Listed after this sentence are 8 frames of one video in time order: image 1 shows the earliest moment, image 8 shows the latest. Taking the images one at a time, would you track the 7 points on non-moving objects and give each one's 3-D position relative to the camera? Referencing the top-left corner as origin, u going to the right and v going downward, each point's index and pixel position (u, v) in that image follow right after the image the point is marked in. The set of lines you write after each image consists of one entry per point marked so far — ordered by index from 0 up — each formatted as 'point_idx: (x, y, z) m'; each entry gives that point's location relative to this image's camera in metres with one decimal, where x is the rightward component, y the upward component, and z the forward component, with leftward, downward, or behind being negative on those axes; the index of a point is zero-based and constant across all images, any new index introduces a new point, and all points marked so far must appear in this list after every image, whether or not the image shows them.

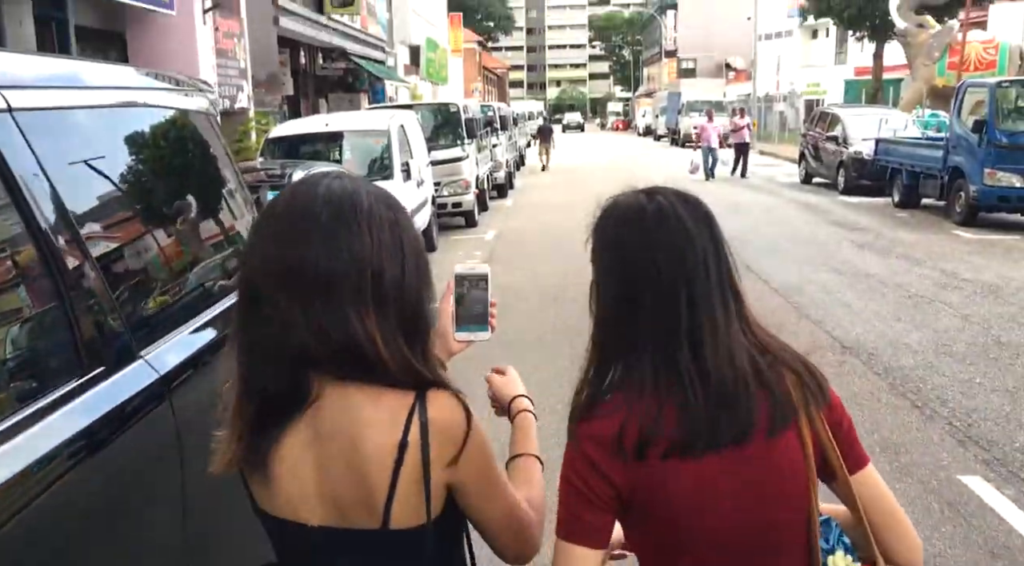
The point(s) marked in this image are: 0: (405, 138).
0: (-1.7, +2.3, +11.9) m
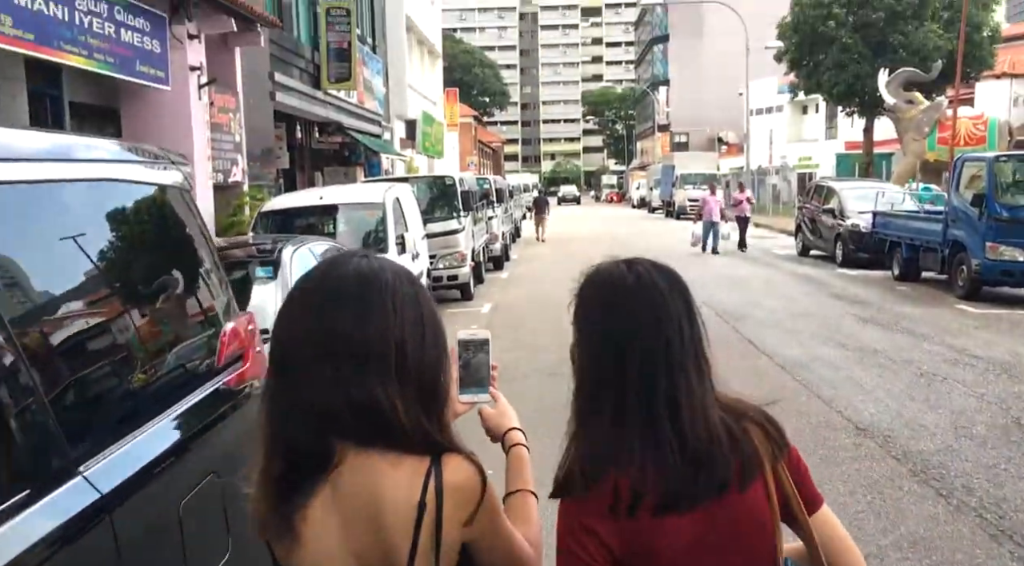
0: (-1.8, +1.1, +11.7) m
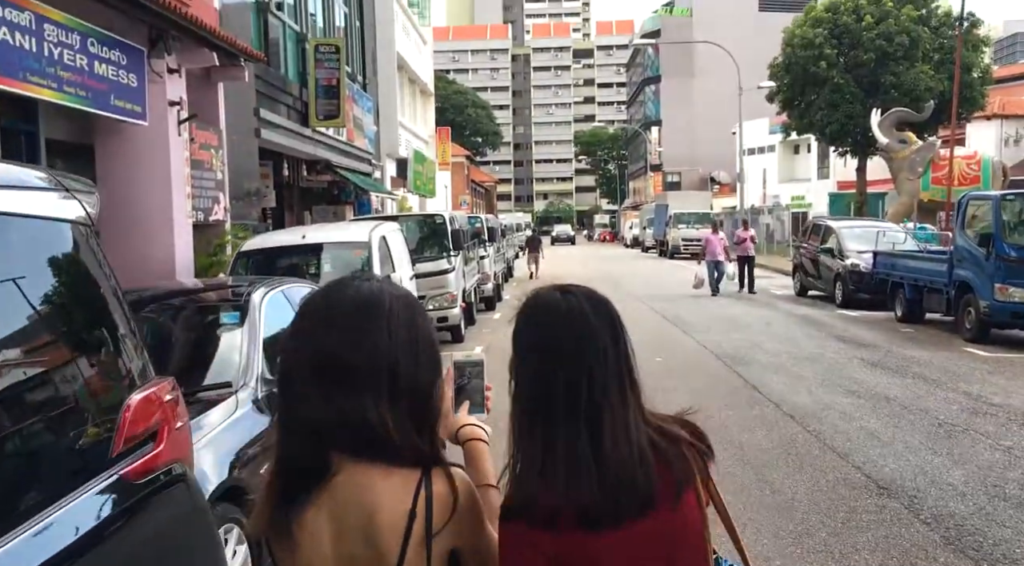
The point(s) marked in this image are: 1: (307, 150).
0: (-1.9, +0.5, +11.3) m
1: (-4.9, +3.2, +18.1) m
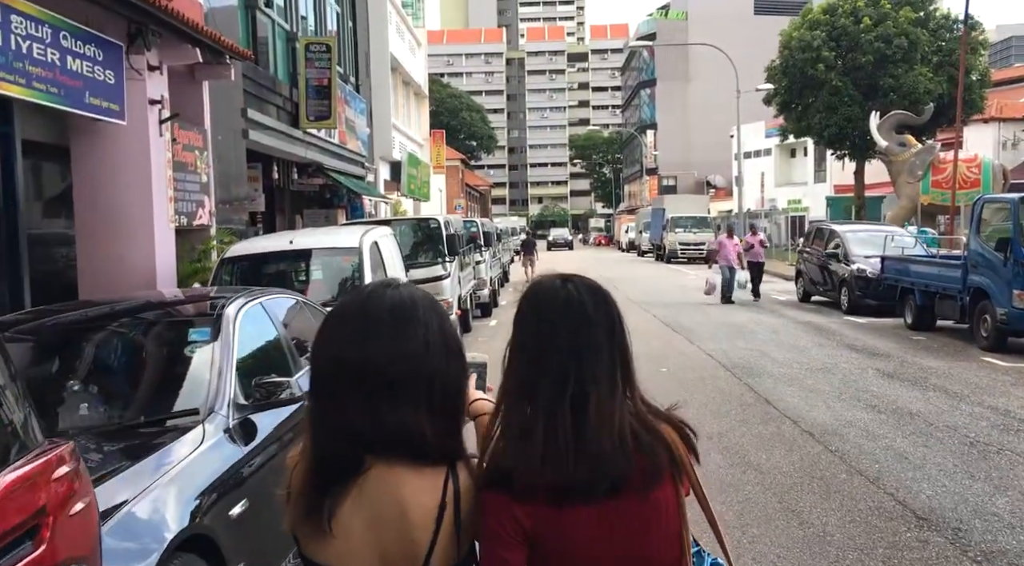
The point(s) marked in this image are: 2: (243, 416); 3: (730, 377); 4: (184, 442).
0: (-1.9, +0.4, +10.7) m
1: (-5.0, +3.0, +17.5) m
2: (-1.5, -0.7, +4.2) m
3: (+3.0, -1.3, +10.4) m
4: (-1.6, -0.8, +3.7) m
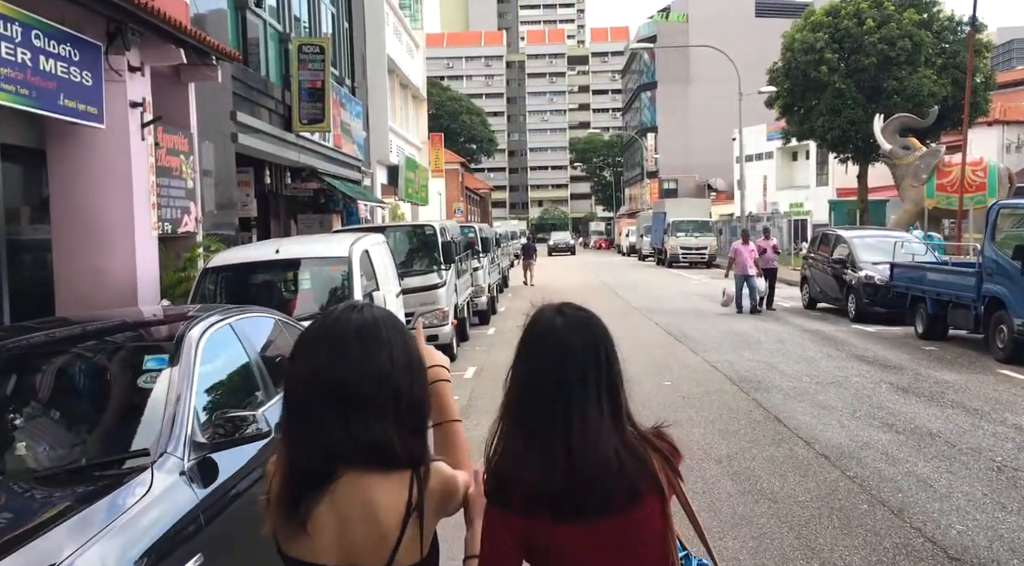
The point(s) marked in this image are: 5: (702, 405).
0: (-2.0, +0.2, +10.3) m
1: (-5.0, +2.9, +17.1) m
2: (-1.5, -0.8, +3.7) m
3: (+3.0, -1.4, +10.0) m
4: (-1.7, -0.9, +3.3) m
5: (+2.4, -1.5, +9.3) m
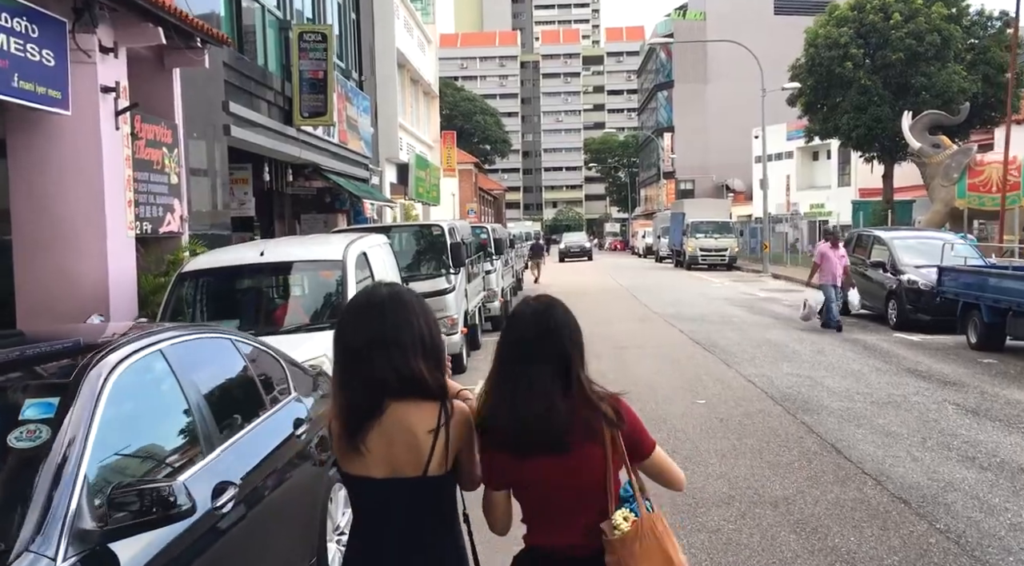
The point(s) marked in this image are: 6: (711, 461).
0: (-1.8, +0.2, +9.2) m
1: (-4.7, +2.8, +16.1) m
2: (-1.5, -0.9, +2.6) m
3: (+3.2, -1.5, +8.8) m
4: (-1.6, -1.0, +2.2) m
5: (+2.5, -1.6, +8.2) m
6: (+1.9, -1.7, +7.2) m
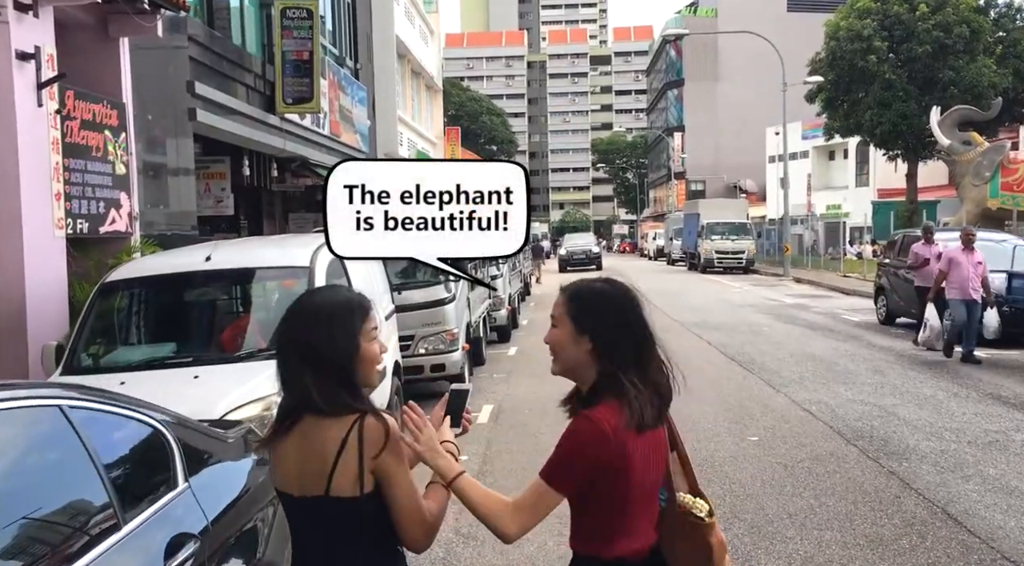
0: (-1.7, +0.1, +7.5) m
1: (-4.5, +2.7, +14.4) m
2: (-1.4, -1.0, +0.9) m
3: (+3.3, -1.6, +7.1) m
4: (-1.6, -1.1, +0.5) m
5: (+2.6, -1.7, +6.4) m
6: (+2.0, -1.8, +5.4) m
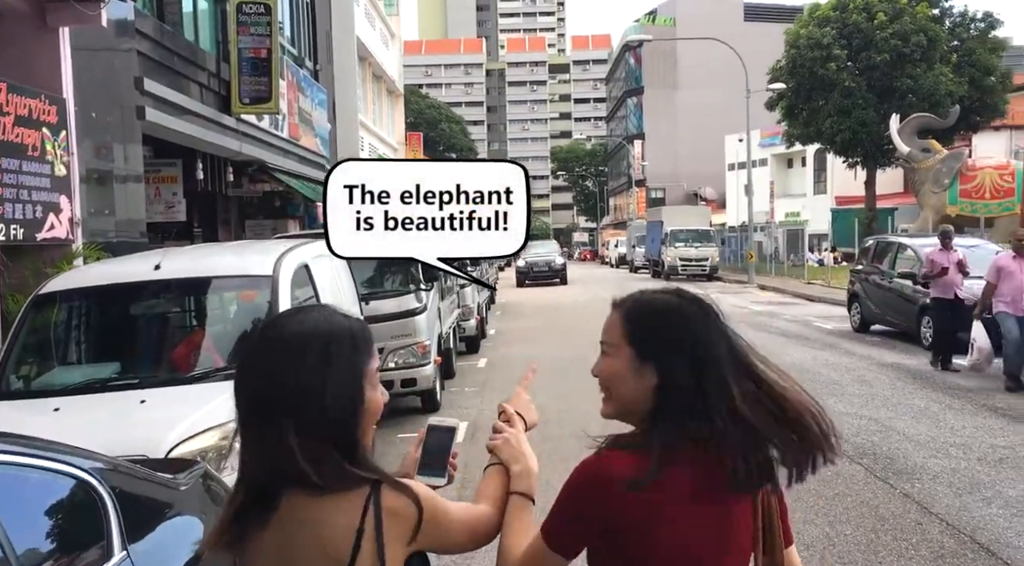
0: (-1.8, 0.0, +6.8) m
1: (-5.1, +2.5, +13.6) m
2: (-1.2, -1.0, +0.2) m
3: (+3.2, -1.7, +6.6) m
4: (-1.3, -1.1, -0.2) m
5: (+2.5, -1.8, +6.0) m
6: (+2.0, -1.9, +4.9) m
